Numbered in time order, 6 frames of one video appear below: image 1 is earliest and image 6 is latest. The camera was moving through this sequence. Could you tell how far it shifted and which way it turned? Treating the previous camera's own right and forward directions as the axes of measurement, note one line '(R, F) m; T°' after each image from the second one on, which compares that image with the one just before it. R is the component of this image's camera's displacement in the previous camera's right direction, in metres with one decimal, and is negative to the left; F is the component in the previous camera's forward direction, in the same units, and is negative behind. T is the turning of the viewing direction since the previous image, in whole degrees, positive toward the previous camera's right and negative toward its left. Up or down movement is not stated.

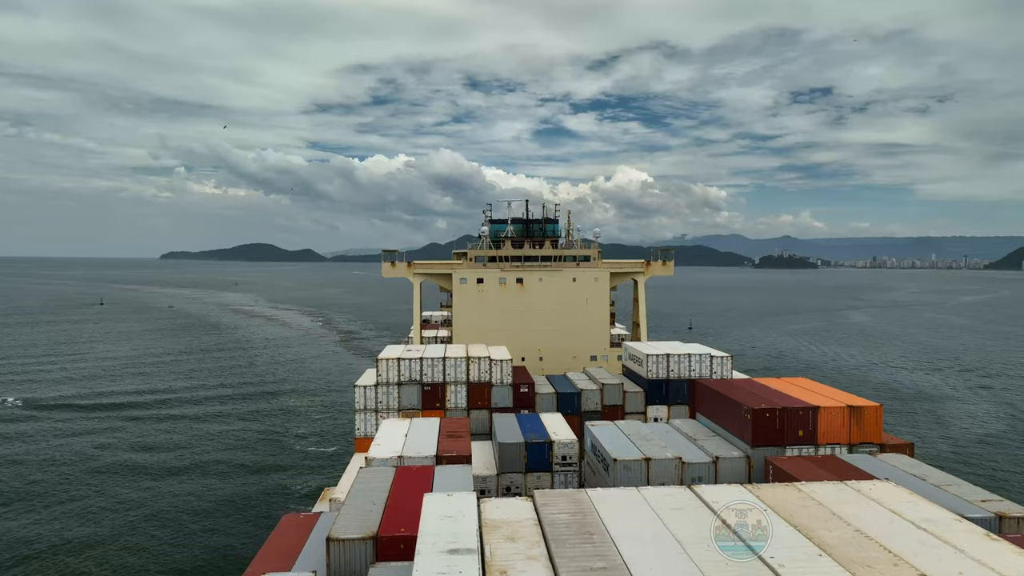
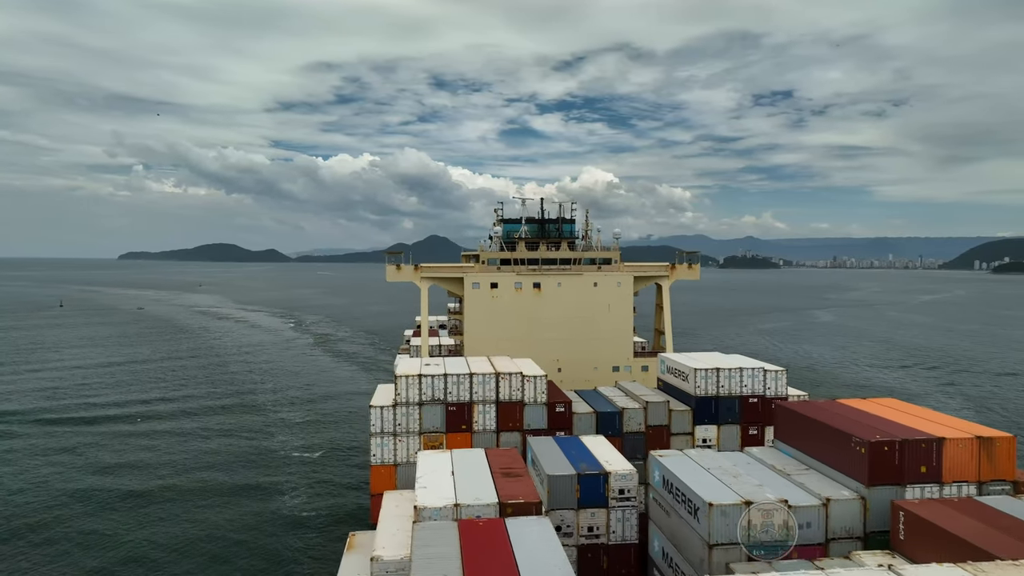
(-2.2, +2.7) m; +2°
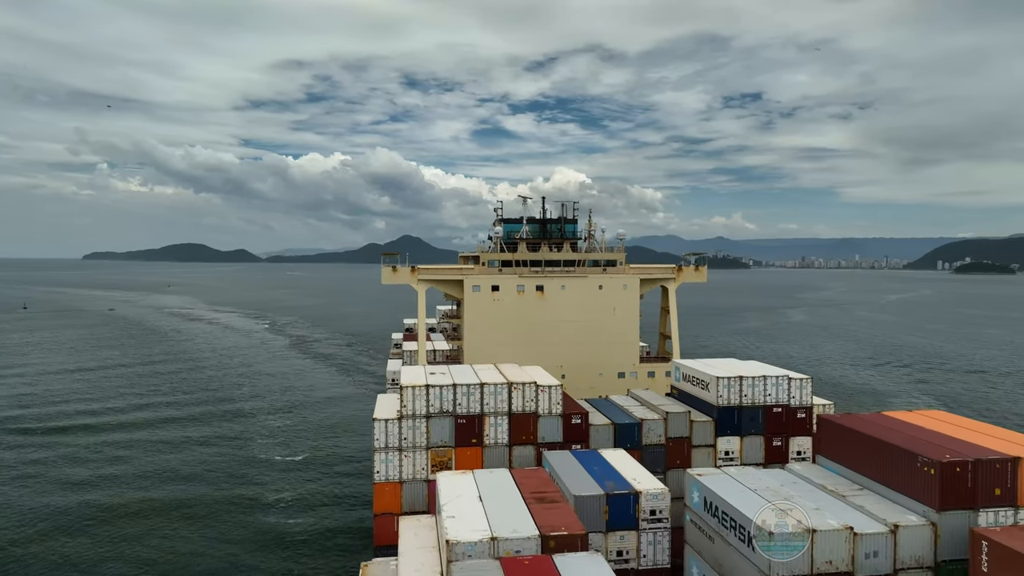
(-1.3, +1.5) m; +2°
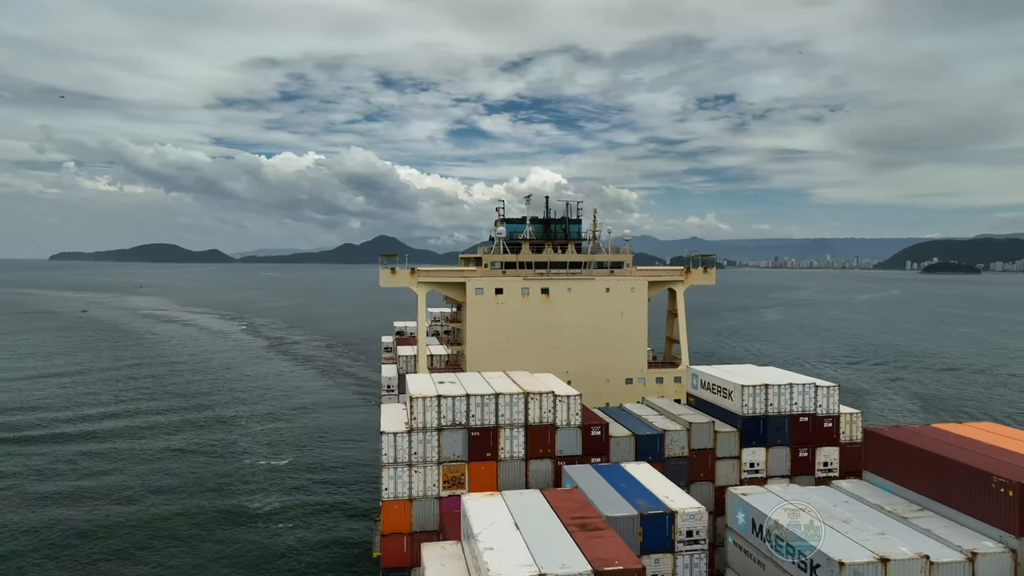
(-1.2, +1.3) m; +2°
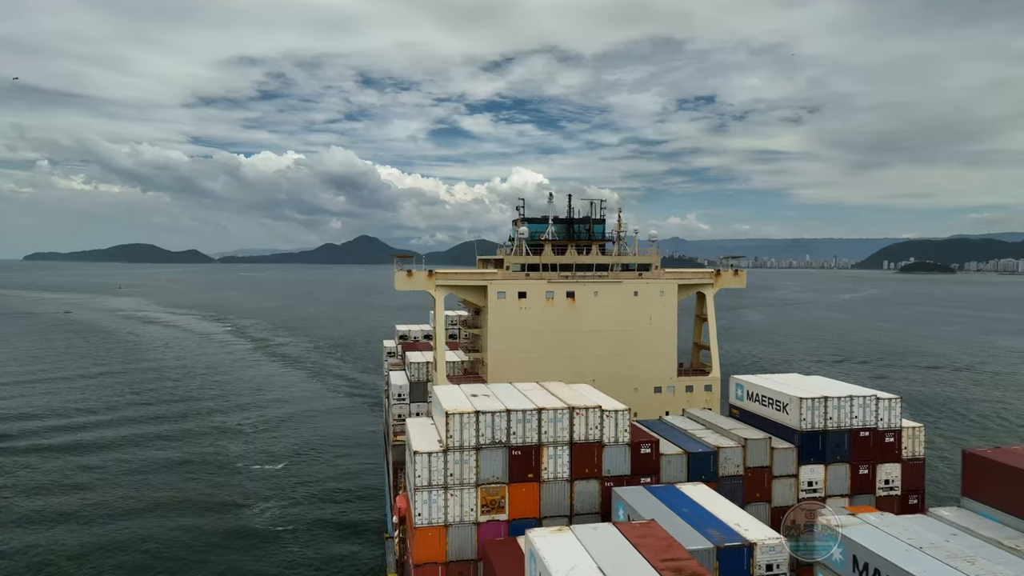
(-1.7, +1.7) m; +1°
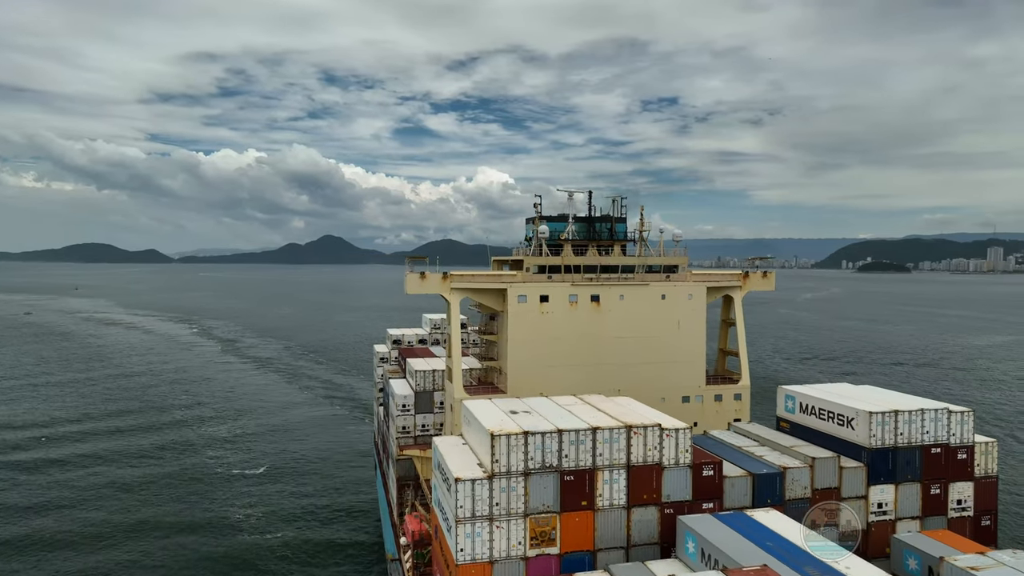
(-2.1, +2.1) m; +3°
